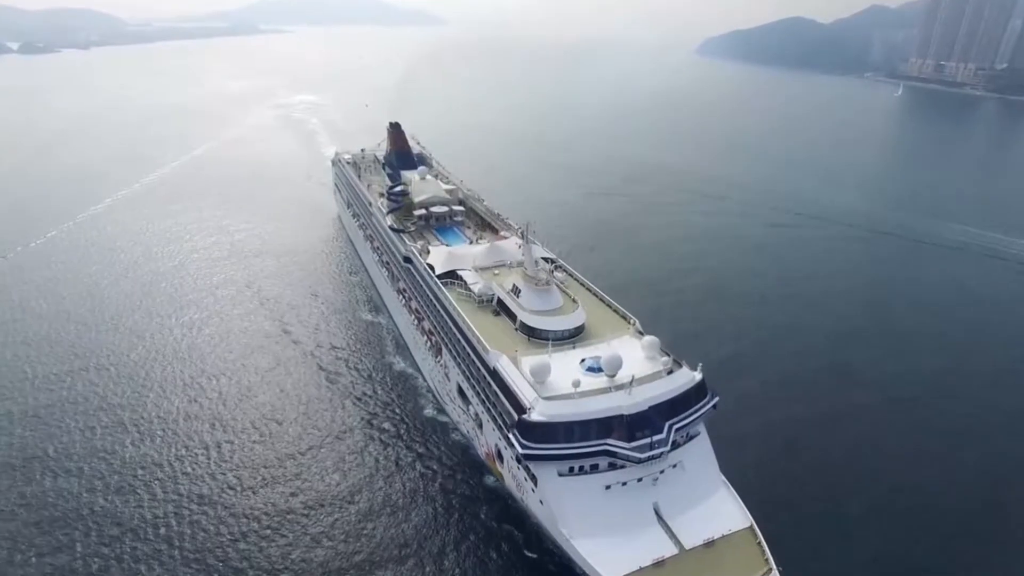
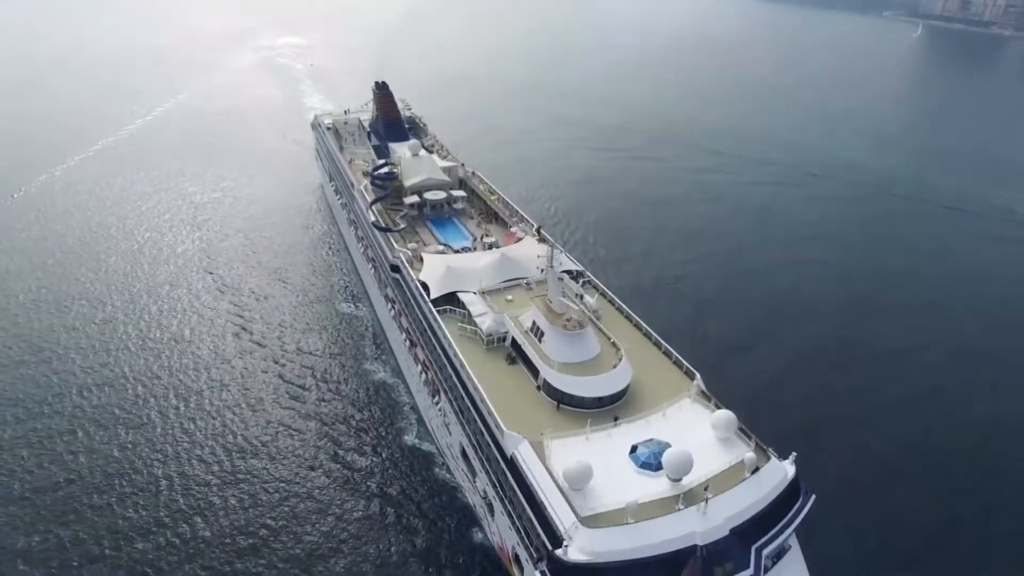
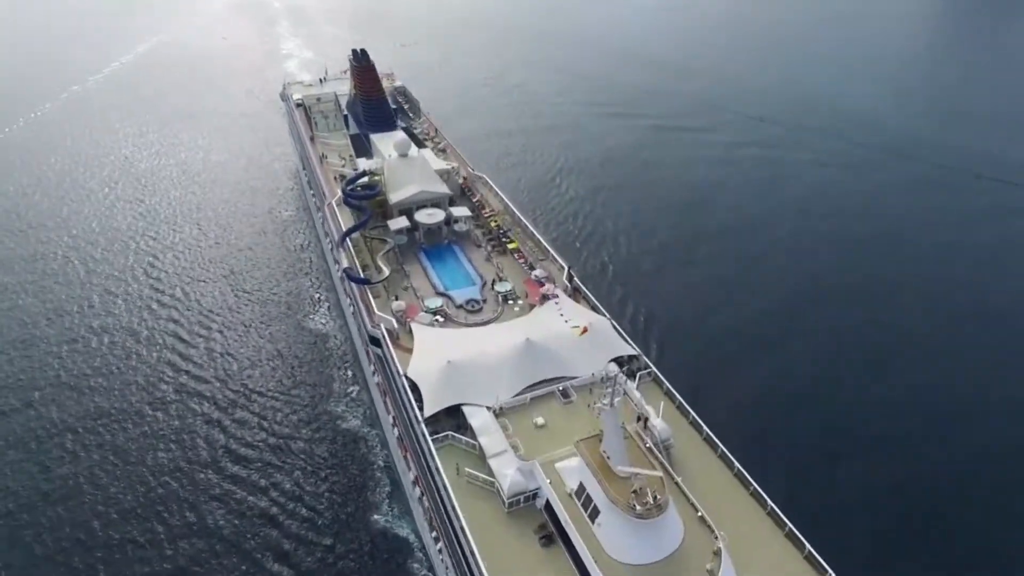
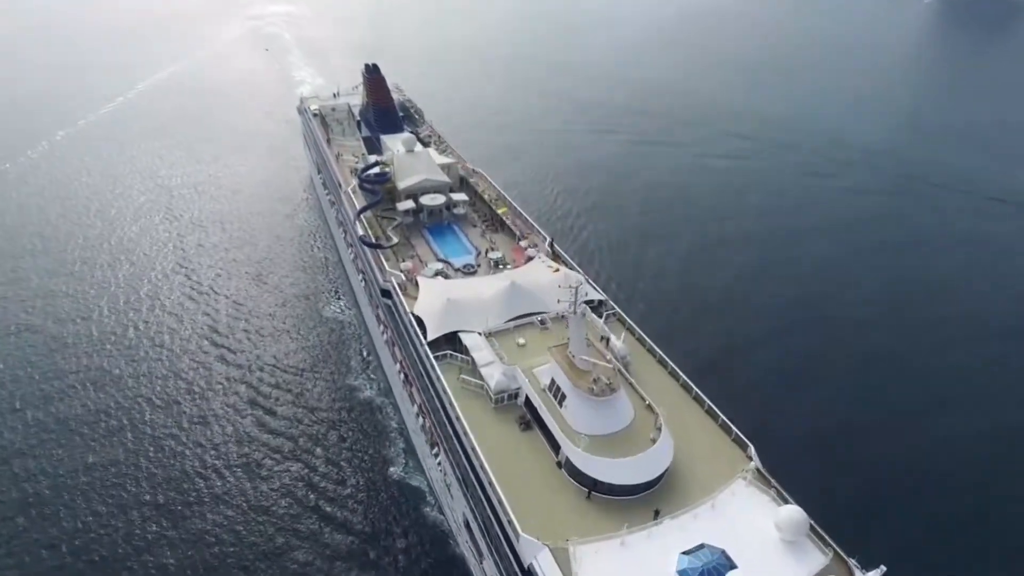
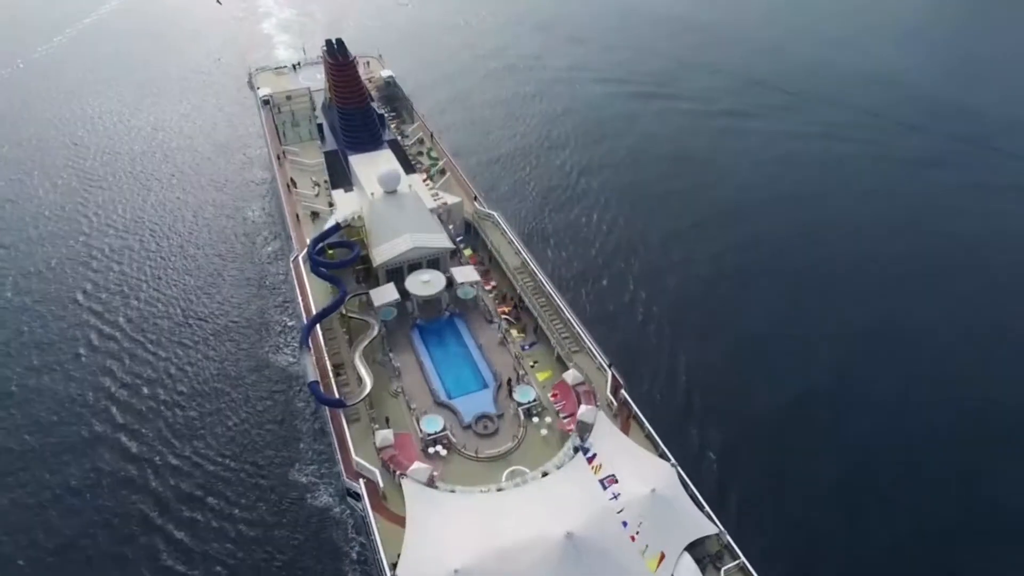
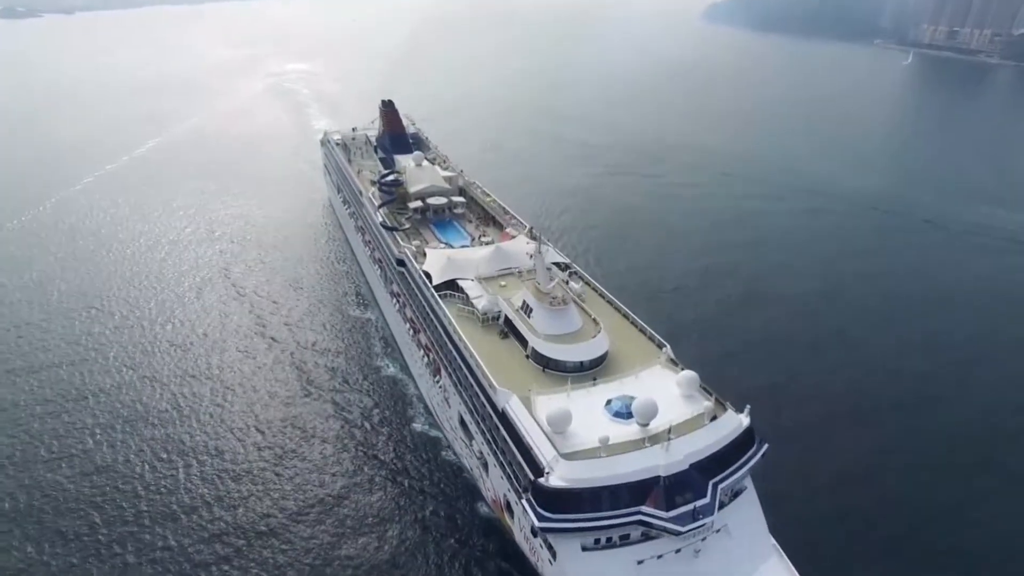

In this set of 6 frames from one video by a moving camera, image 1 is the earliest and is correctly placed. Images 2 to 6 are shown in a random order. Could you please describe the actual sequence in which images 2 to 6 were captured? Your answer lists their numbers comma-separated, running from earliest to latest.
6, 2, 4, 3, 5
